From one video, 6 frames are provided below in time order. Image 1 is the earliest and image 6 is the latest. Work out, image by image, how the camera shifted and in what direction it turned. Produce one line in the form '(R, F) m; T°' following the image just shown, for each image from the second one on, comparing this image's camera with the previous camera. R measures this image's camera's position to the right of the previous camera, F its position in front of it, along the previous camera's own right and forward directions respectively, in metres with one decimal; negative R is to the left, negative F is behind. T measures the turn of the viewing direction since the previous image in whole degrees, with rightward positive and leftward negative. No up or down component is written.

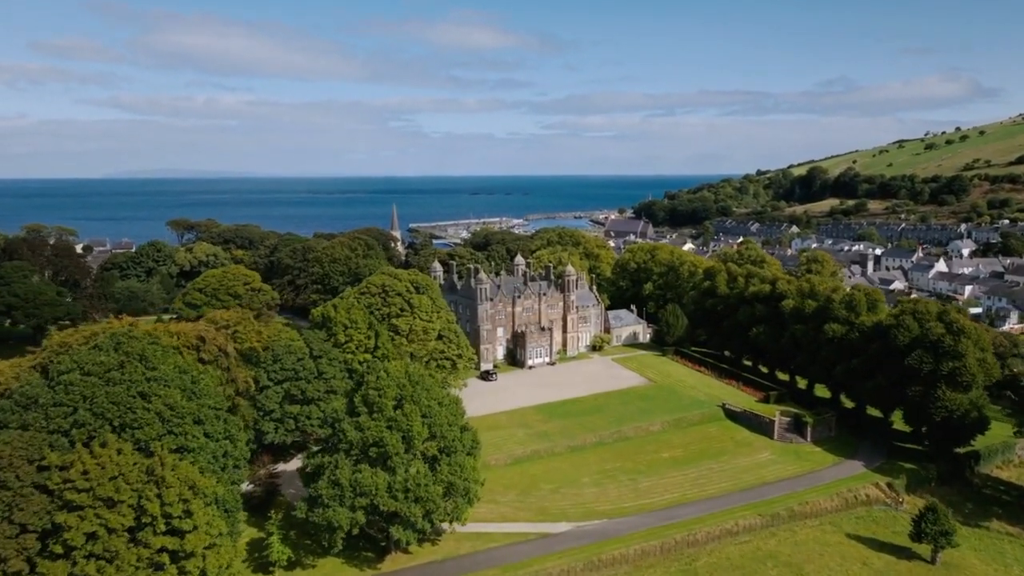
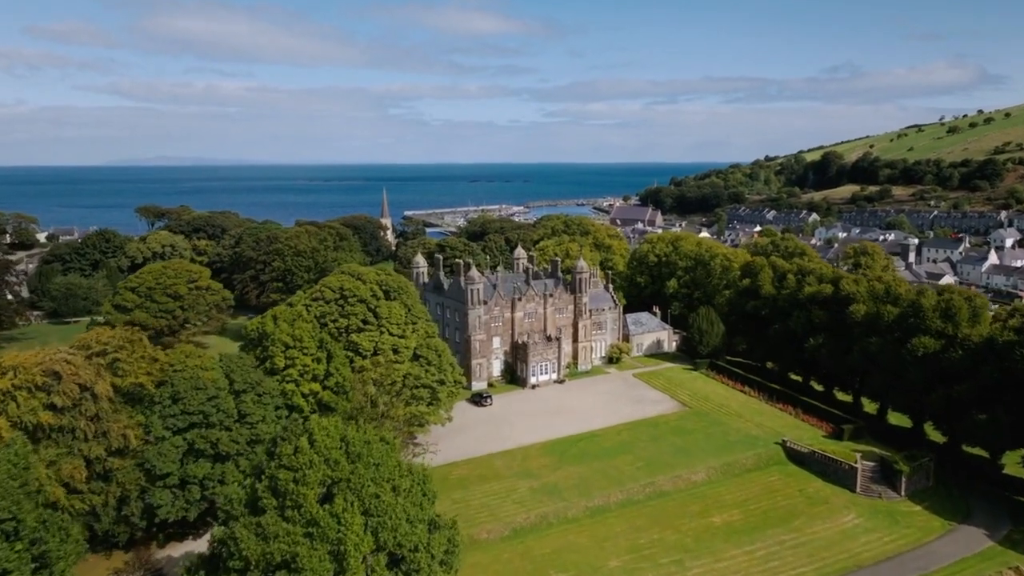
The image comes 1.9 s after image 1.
(+0.1, +15.5) m; 0°
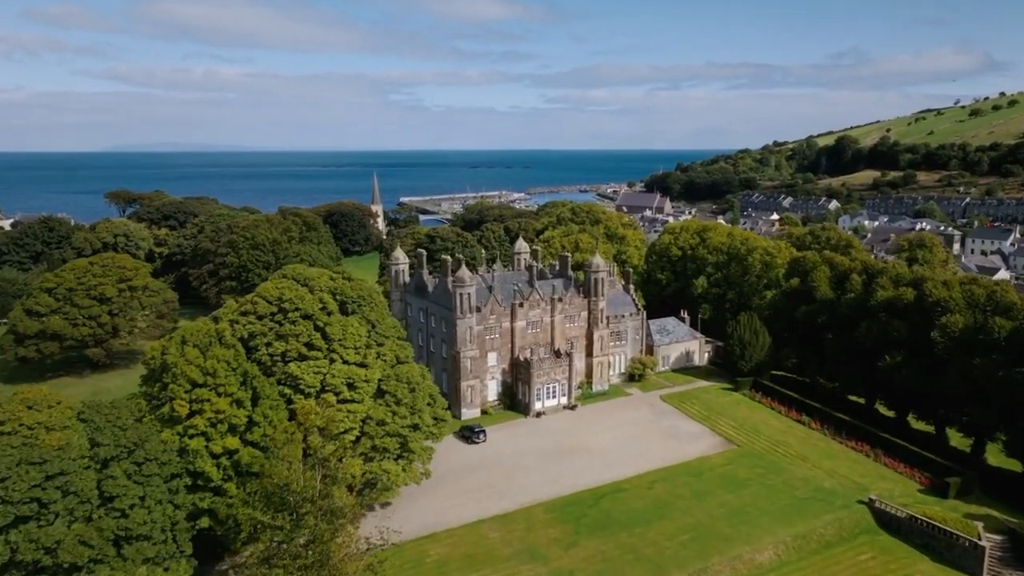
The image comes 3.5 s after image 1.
(+0.1, +13.2) m; 0°
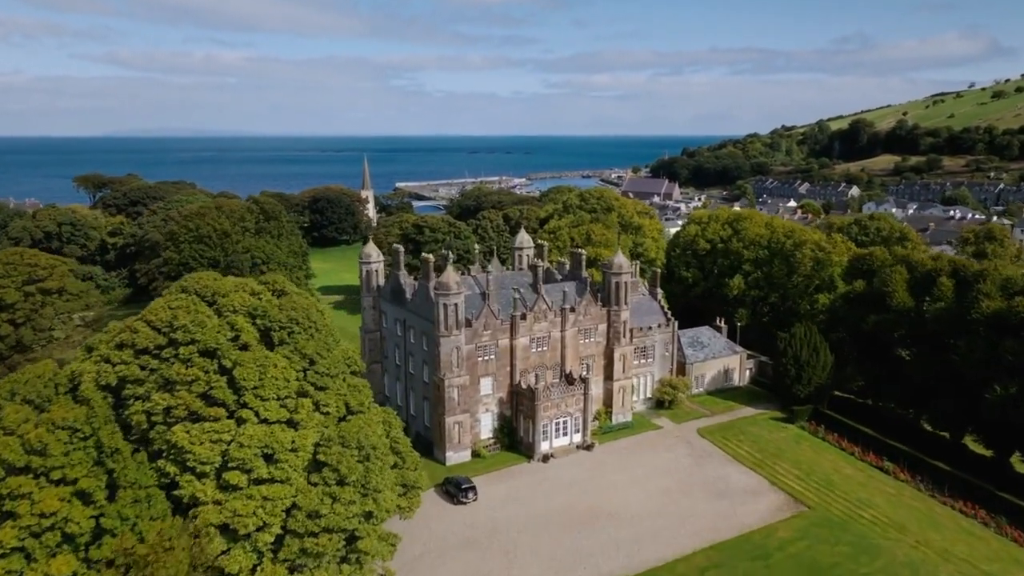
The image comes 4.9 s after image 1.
(+0.1, +11.8) m; 0°
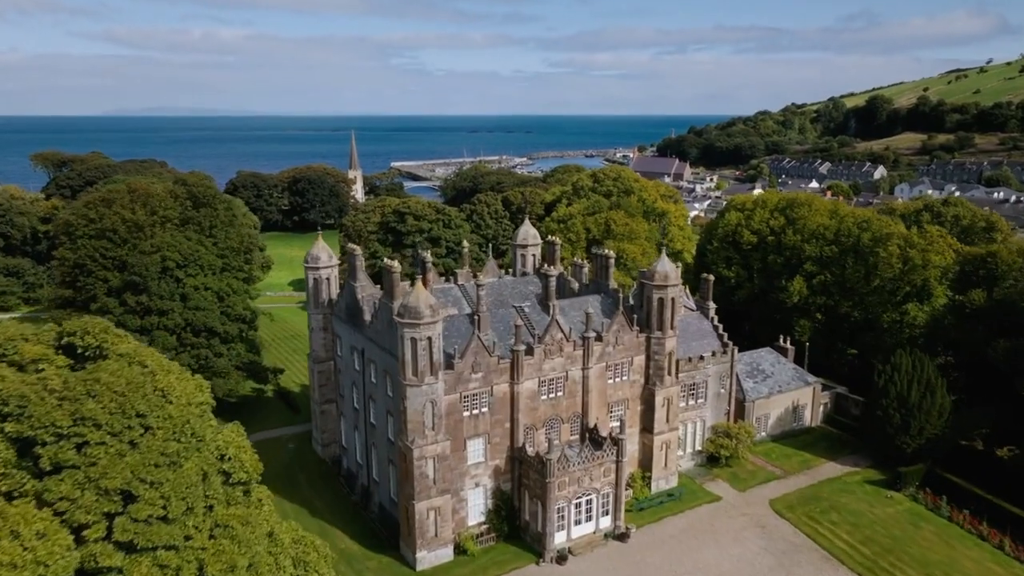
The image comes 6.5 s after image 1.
(0.0, +13.0) m; 0°
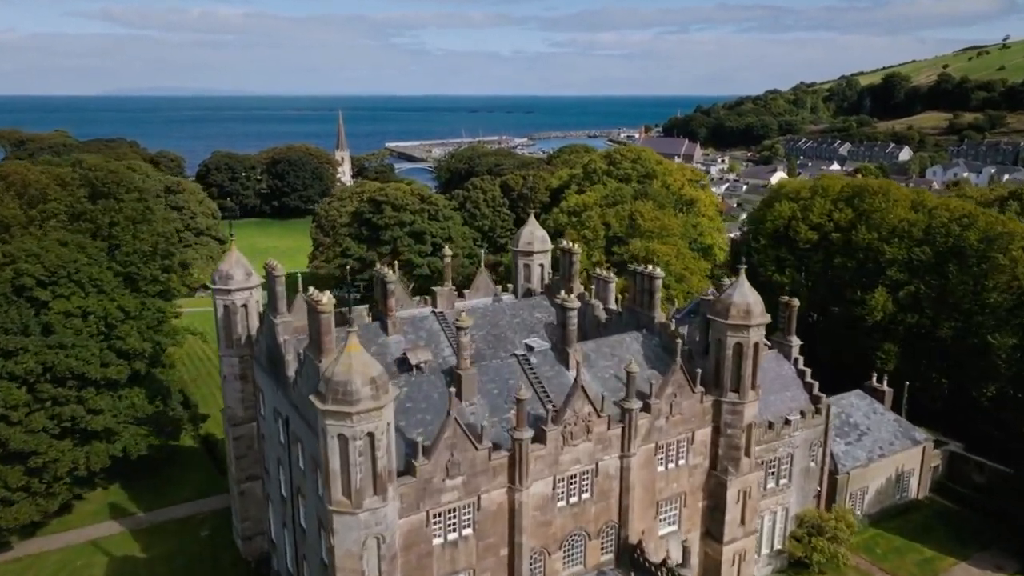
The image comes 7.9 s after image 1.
(0.0, +11.1) m; 0°
